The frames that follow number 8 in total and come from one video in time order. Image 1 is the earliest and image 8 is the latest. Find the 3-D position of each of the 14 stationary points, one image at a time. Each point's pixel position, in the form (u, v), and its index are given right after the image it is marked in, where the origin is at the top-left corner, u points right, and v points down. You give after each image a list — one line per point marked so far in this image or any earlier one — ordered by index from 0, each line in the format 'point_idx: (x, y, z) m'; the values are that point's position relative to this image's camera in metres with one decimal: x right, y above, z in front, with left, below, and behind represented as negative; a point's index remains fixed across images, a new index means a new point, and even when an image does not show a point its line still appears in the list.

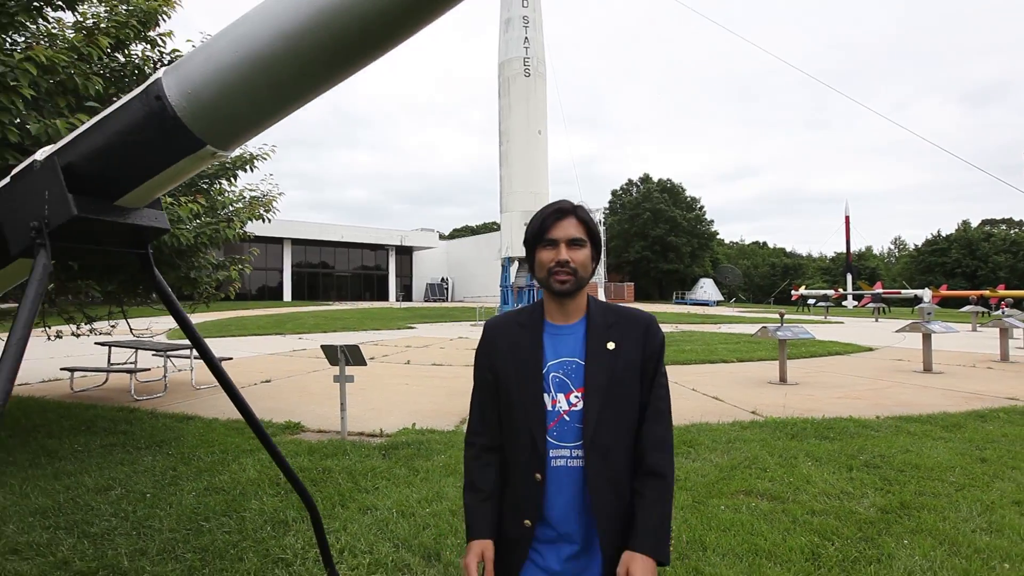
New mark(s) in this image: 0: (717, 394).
0: (+2.7, -1.4, +7.8) m
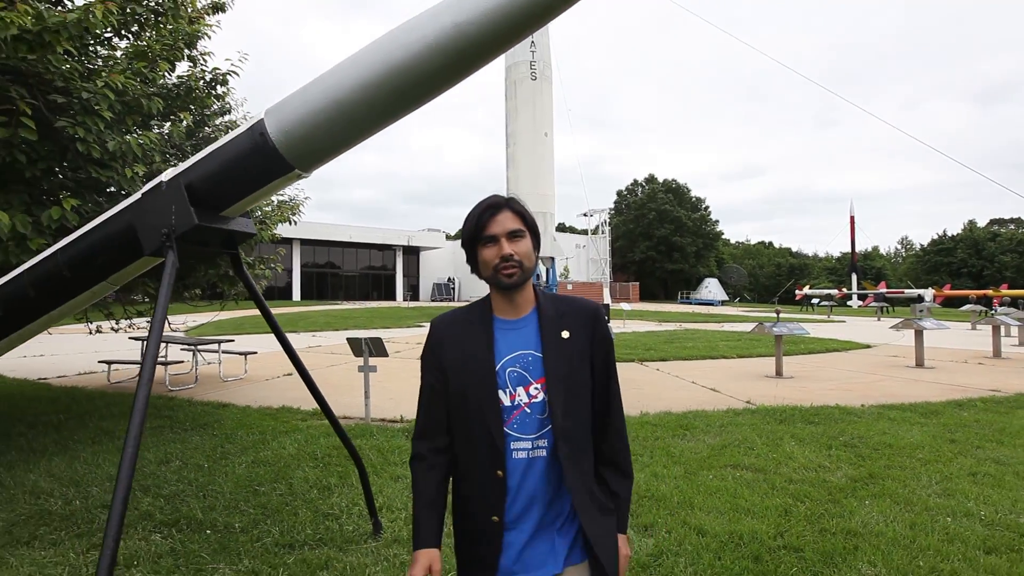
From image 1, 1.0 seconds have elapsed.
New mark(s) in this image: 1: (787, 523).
0: (+2.8, -1.4, +8.3) m
1: (+1.5, -1.3, +3.3) m
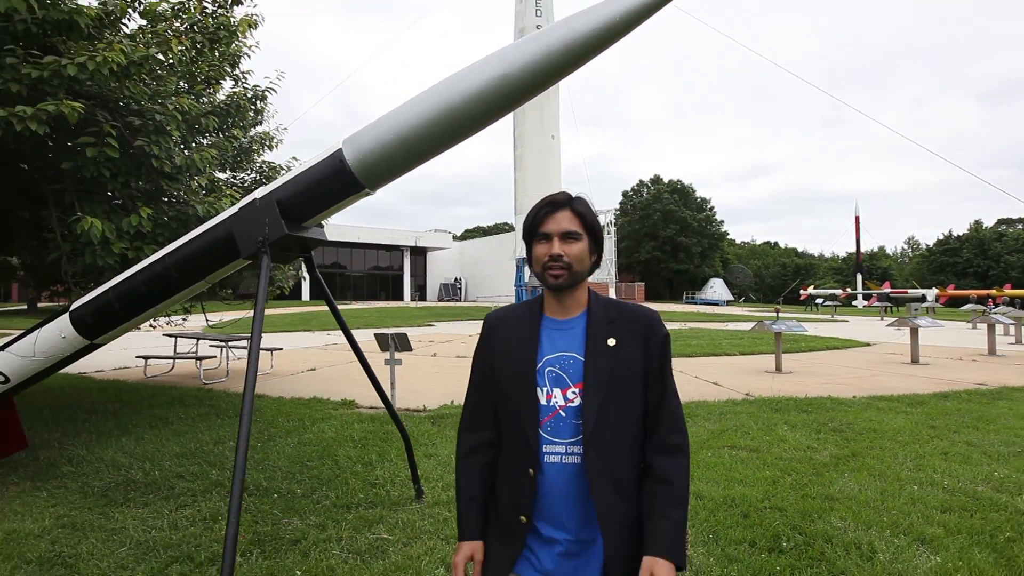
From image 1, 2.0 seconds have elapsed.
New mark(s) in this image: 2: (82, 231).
0: (+3.0, -1.4, +8.8) m
1: (+1.6, -1.3, +3.8) m
2: (-3.0, +0.4, +4.1) m
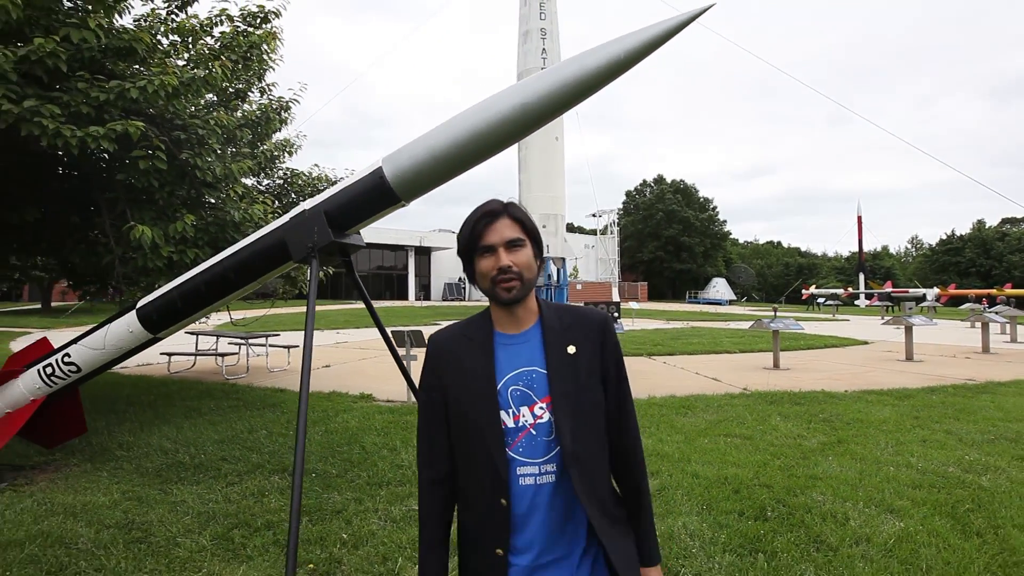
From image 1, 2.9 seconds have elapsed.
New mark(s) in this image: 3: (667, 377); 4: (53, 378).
0: (+3.2, -1.4, +9.2) m
1: (+1.7, -1.3, +4.2) m
2: (-2.9, +0.4, +4.6) m
3: (+2.3, -1.3, +9.1) m
4: (-3.1, -0.6, +4.1) m
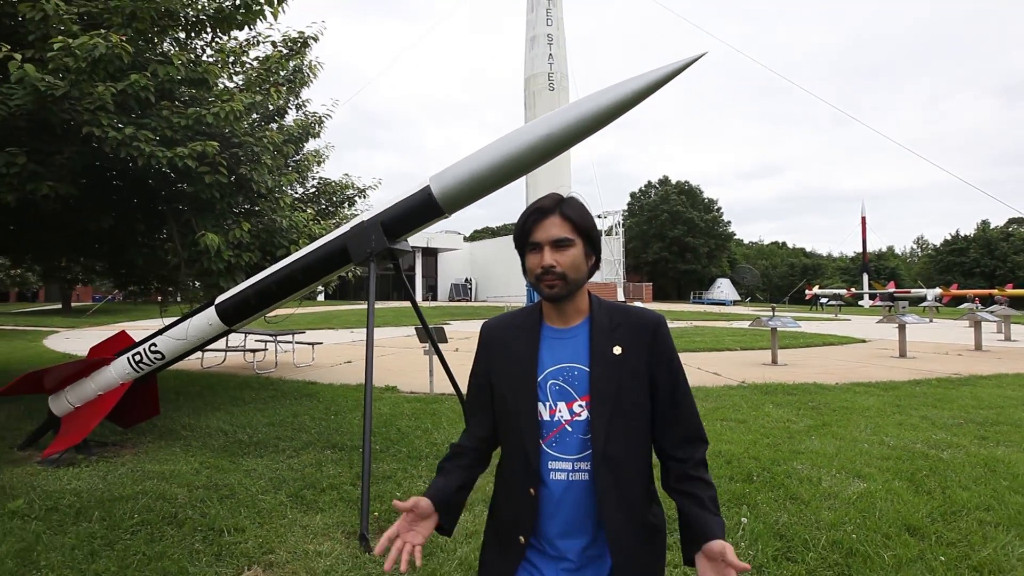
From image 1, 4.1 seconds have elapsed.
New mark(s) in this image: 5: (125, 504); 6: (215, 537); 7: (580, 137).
0: (+3.4, -1.4, +9.8) m
1: (+1.9, -1.3, +4.8) m
2: (-2.7, +0.4, +5.2) m
3: (+2.6, -1.3, +9.7) m
4: (-2.9, -0.6, +4.7) m
5: (-2.4, -1.3, +3.7) m
6: (-1.6, -1.3, +3.2) m
7: (+0.4, +0.9, +3.7) m
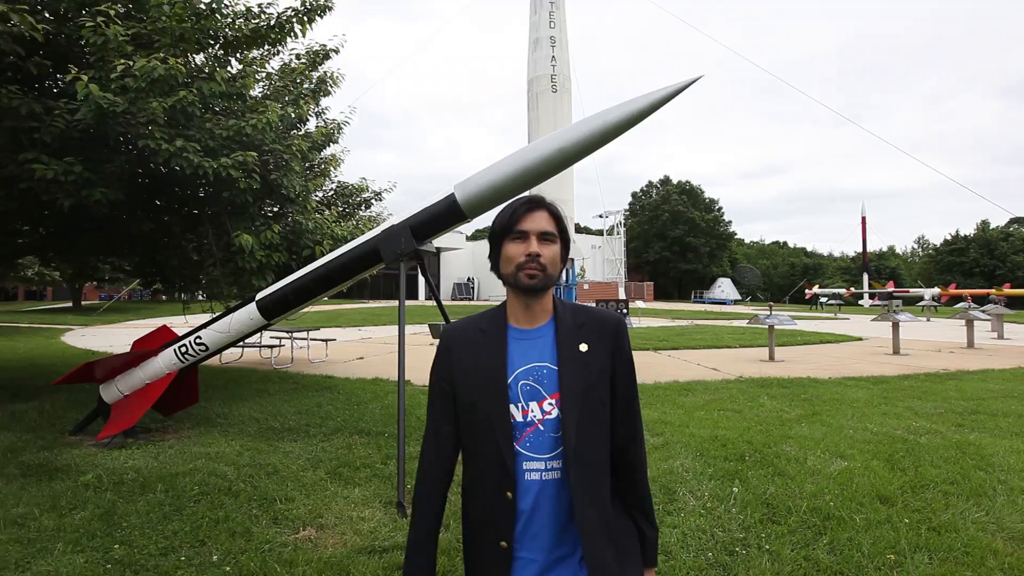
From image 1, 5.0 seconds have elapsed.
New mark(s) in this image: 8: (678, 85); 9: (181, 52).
0: (+3.5, -1.3, +10.2) m
1: (+2.0, -1.3, +5.2) m
2: (-2.6, +0.4, +5.6) m
3: (+2.7, -1.3, +10.1) m
4: (-2.8, -0.6, +5.1) m
5: (-2.3, -1.3, +4.1) m
6: (-1.5, -1.3, +3.7) m
7: (+0.5, +0.9, +4.1) m
8: (+1.1, +1.4, +4.0) m
9: (-2.8, +2.0, +5.1) m
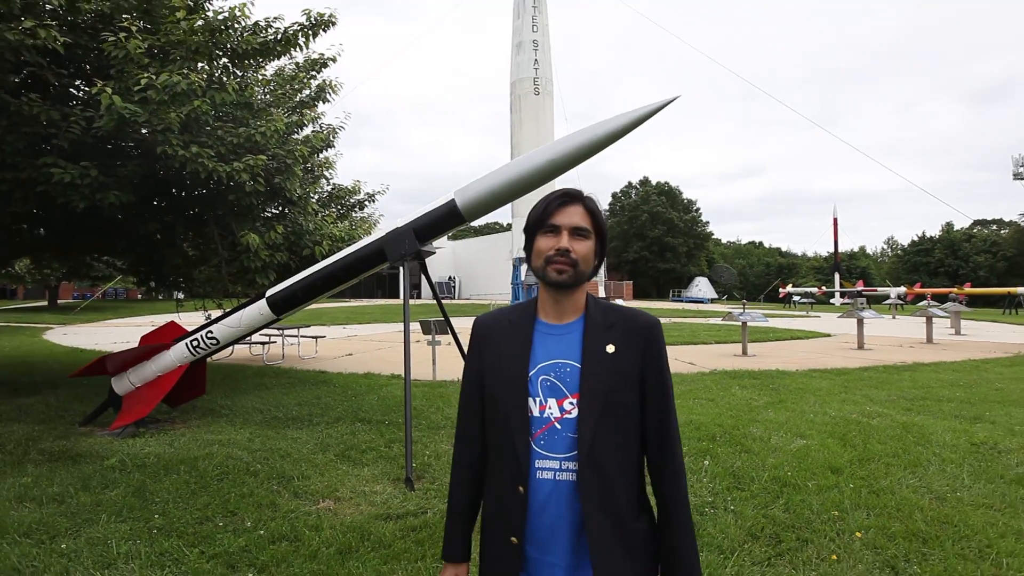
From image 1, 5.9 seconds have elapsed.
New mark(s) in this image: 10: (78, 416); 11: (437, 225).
0: (+3.3, -1.3, +10.8) m
1: (+2.0, -1.2, +5.7) m
2: (-2.7, +0.4, +6.0) m
3: (+2.4, -1.3, +10.6) m
4: (-2.9, -0.6, +5.5) m
5: (-2.3, -1.3, +4.4) m
6: (-1.5, -1.3, +4.0) m
7: (+0.5, +1.0, +4.5) m
8: (+1.1, +1.4, +4.5) m
9: (-2.9, +2.1, +5.5) m
10: (-4.6, -1.4, +6.3) m
11: (-0.6, +0.5, +4.7) m
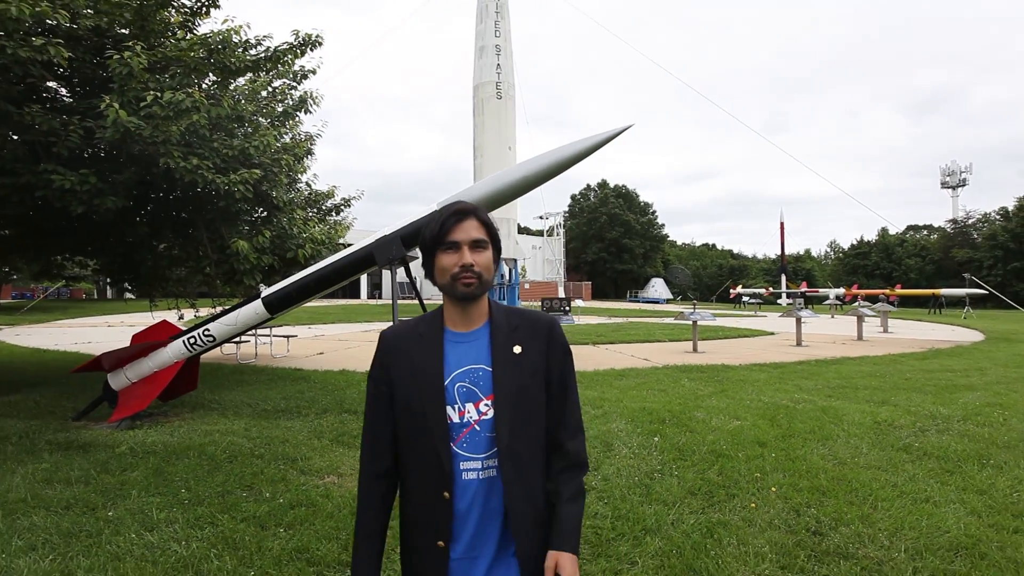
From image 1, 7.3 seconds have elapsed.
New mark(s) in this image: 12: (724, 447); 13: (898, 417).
0: (+2.6, -1.3, +11.6) m
1: (+1.7, -1.3, +6.4) m
2: (-3.0, +0.4, +6.4) m
3: (+1.8, -1.3, +11.3) m
4: (-3.2, -0.6, +5.9) m
5: (-2.5, -1.3, +4.9) m
6: (-1.7, -1.3, +4.5) m
7: (+0.3, +0.9, +5.2) m
8: (+0.9, +1.4, +5.1) m
9: (-3.2, +2.0, +5.9) m
10: (-4.9, -1.4, +6.6) m
11: (-0.8, +0.5, +5.3) m
12: (+1.6, -1.2, +4.5) m
13: (+3.5, -1.2, +5.3) m
